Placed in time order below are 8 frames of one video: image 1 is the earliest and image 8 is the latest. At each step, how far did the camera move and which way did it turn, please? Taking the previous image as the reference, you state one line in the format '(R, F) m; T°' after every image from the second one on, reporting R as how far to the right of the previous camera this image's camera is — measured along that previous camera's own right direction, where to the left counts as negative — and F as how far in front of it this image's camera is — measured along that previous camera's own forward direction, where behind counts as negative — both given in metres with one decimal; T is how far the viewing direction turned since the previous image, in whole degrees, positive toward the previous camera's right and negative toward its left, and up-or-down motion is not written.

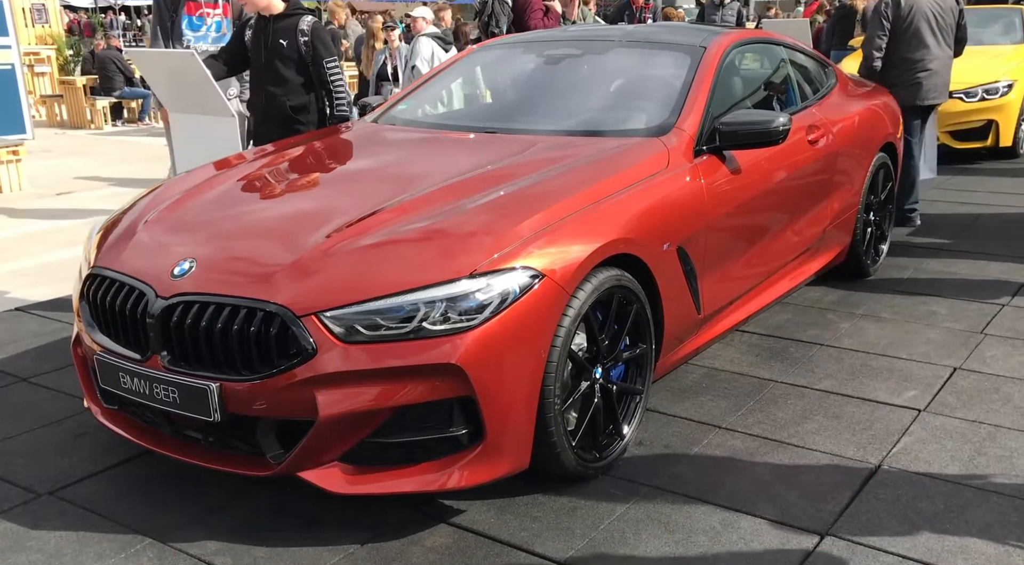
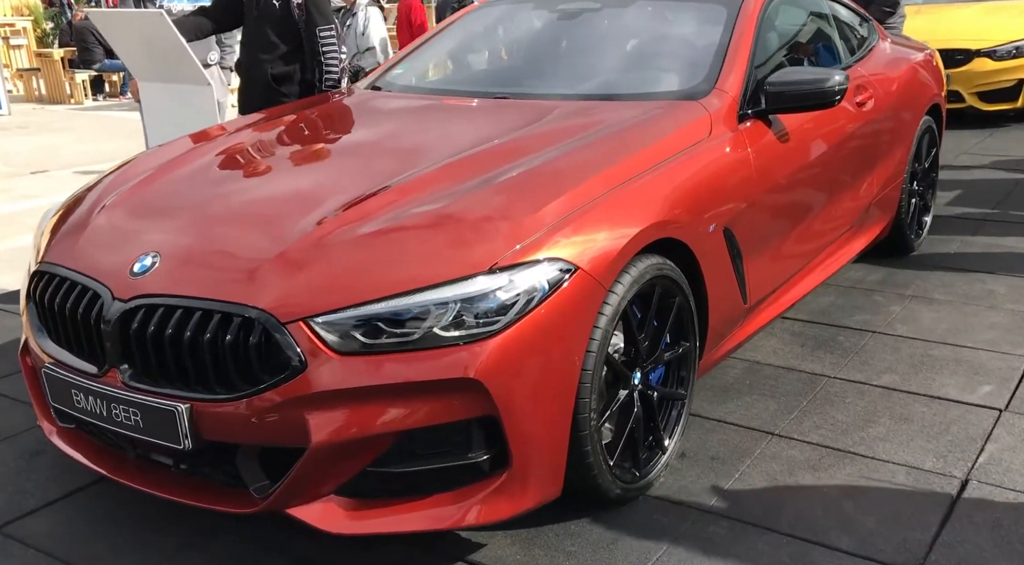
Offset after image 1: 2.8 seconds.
(-0.1, +0.5) m; 0°
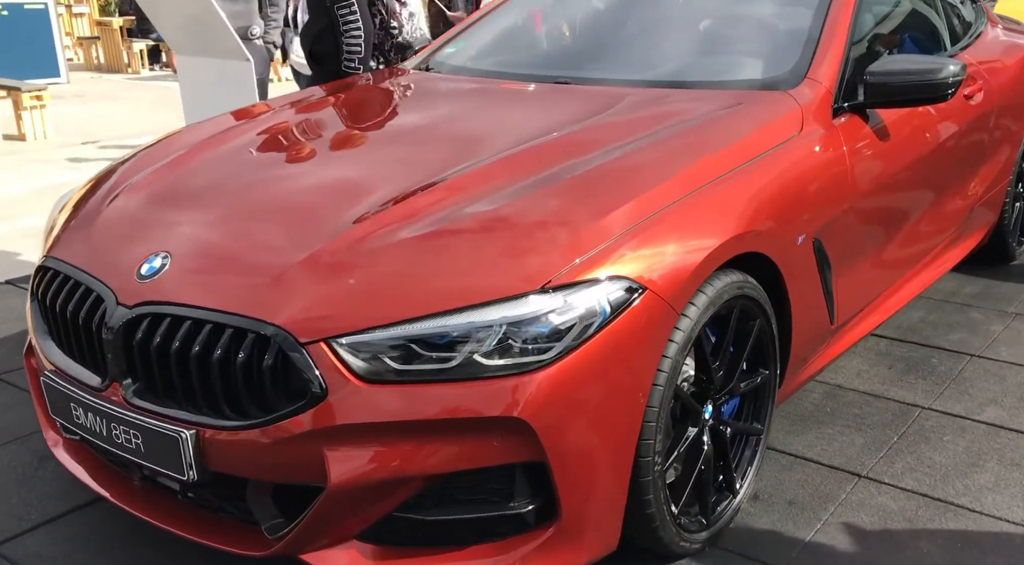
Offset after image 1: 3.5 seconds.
(0.0, +0.3) m; -3°
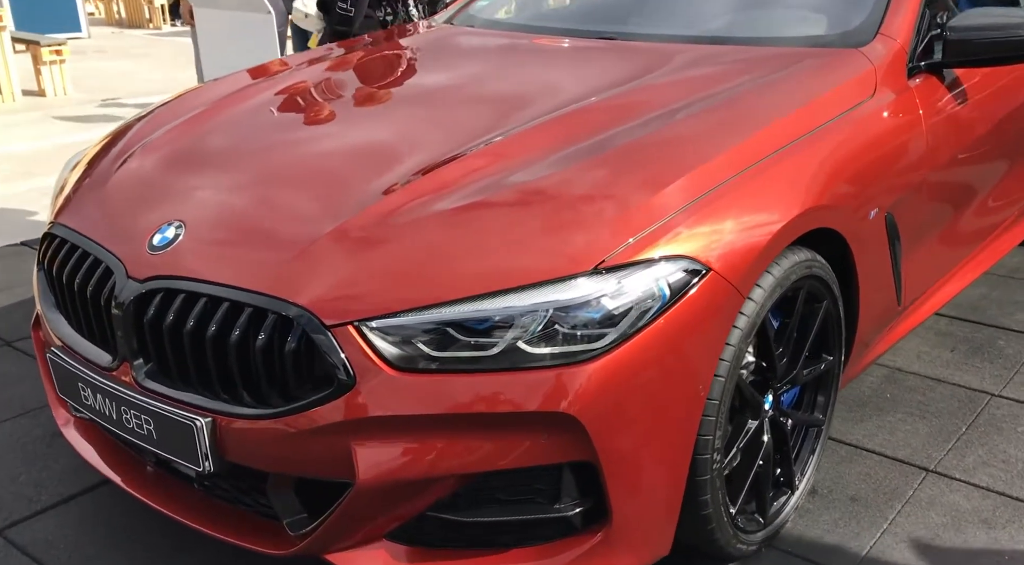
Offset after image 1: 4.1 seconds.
(-0.1, +0.2) m; -1°
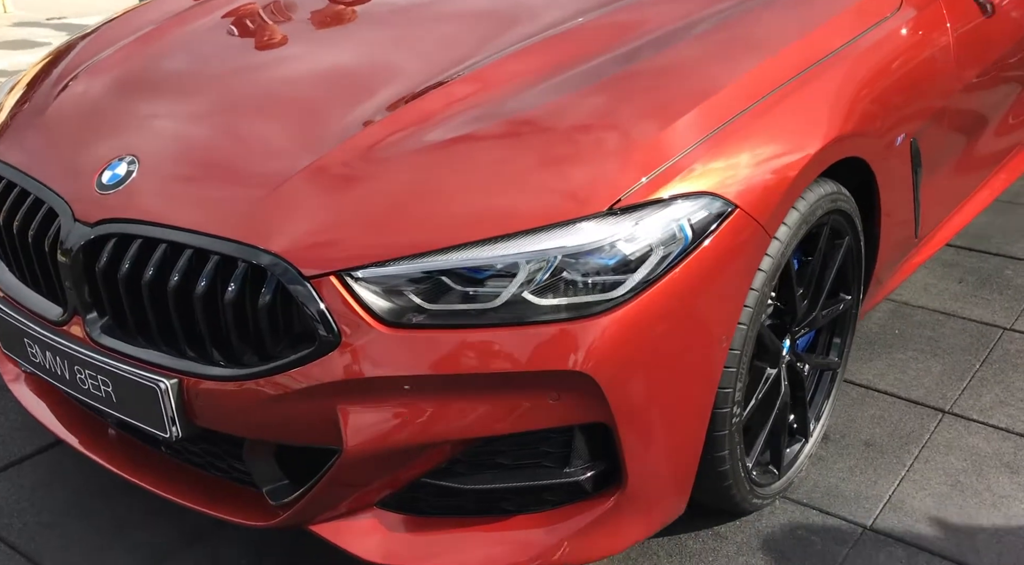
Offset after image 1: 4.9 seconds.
(-0.1, +0.2) m; +2°
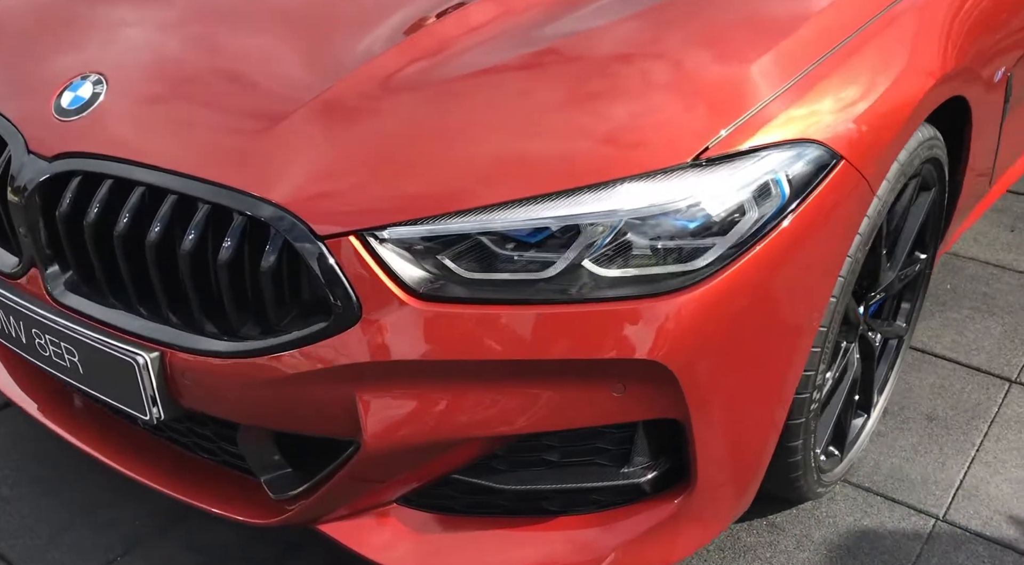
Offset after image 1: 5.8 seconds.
(-0.1, +0.3) m; +2°
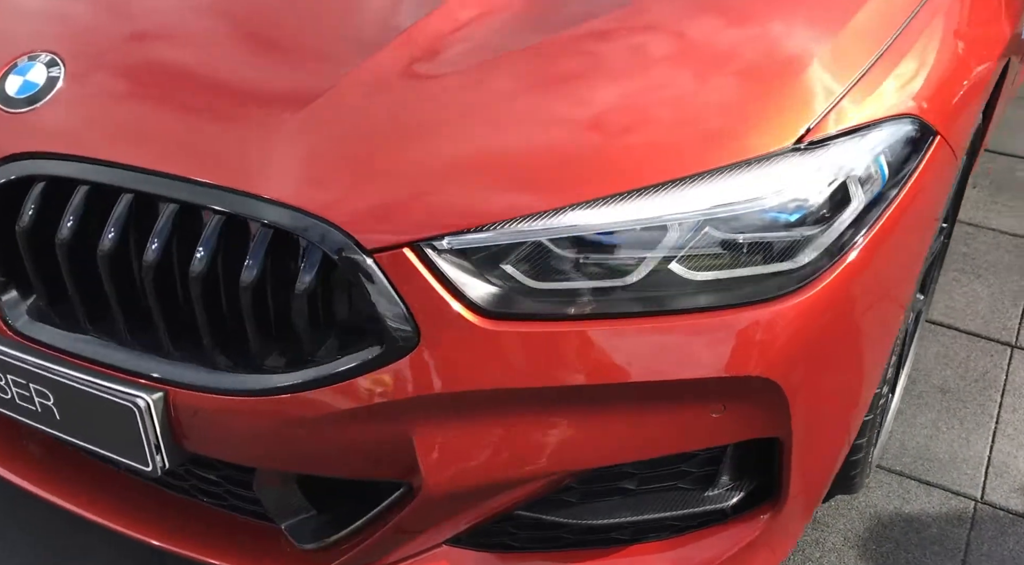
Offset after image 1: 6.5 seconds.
(-0.2, +0.2) m; +7°
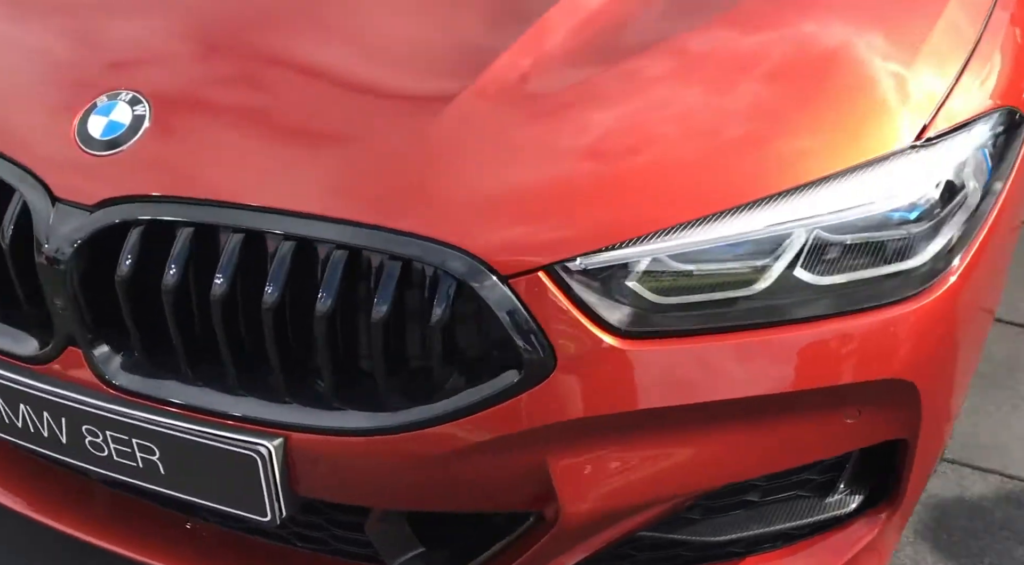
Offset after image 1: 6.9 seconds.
(-0.2, 0.0) m; +5°
